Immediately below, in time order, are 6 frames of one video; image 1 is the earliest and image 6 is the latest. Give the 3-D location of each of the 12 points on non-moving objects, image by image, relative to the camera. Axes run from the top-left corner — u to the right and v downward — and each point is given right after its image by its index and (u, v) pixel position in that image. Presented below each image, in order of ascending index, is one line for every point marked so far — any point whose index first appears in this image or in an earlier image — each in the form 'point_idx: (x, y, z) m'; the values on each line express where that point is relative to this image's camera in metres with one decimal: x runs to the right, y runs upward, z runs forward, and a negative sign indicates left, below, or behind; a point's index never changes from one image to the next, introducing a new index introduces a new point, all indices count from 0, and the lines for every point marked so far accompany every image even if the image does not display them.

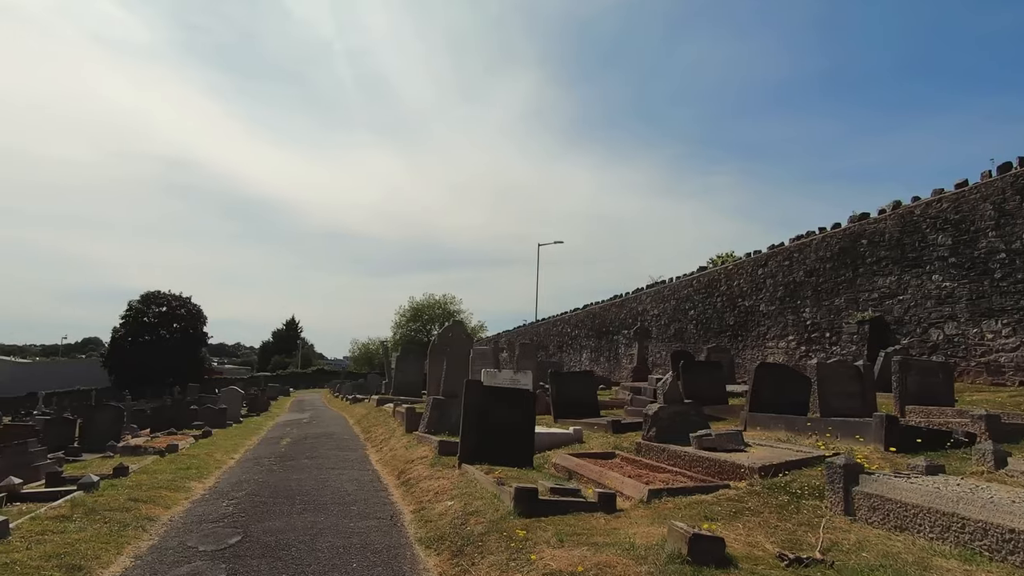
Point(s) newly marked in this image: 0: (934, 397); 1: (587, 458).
0: (+7.0, -1.8, +10.2) m
1: (+1.1, -2.5, +9.2) m
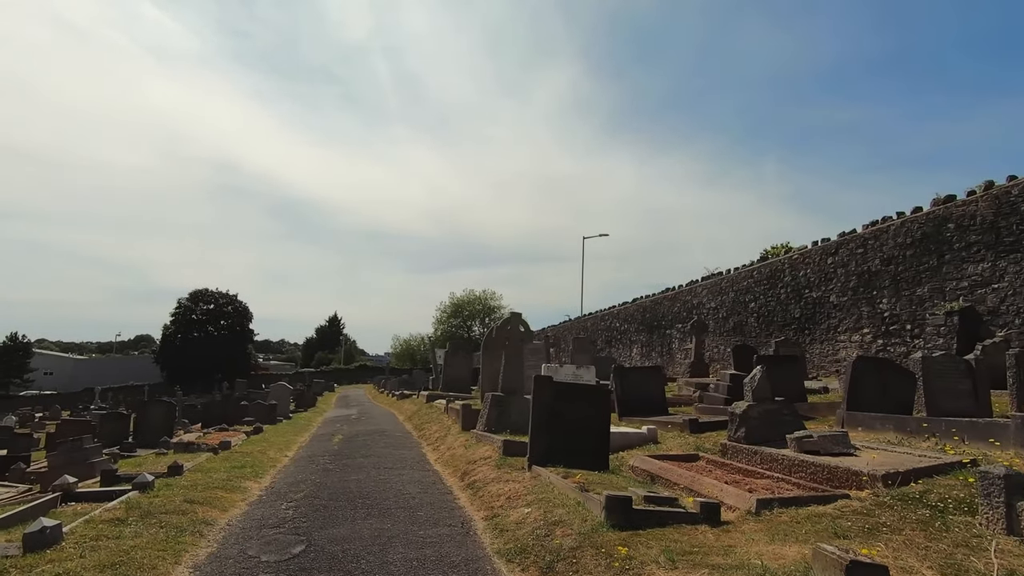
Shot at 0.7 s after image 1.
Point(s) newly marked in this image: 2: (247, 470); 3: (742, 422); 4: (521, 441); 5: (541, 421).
0: (+8.0, -1.6, +9.0) m
1: (+2.1, -2.4, +8.4) m
2: (-4.3, -2.9, +10.0) m
3: (+3.2, -1.9, +8.5) m
4: (+0.1, -2.4, +9.7) m
5: (+0.4, -1.8, +8.5) m
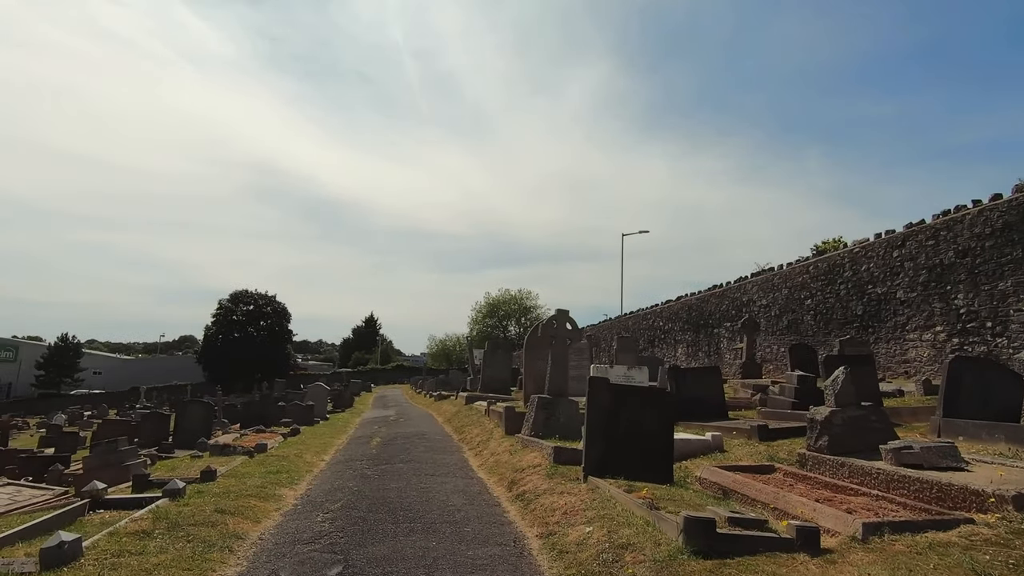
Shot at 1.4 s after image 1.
0: (+8.7, -1.4, +7.8) m
1: (+2.8, -2.3, +7.5) m
2: (-3.5, -2.9, +9.5) m
3: (+3.8, -1.8, +7.6) m
4: (+0.9, -2.3, +8.9) m
5: (+1.1, -1.7, +7.8) m
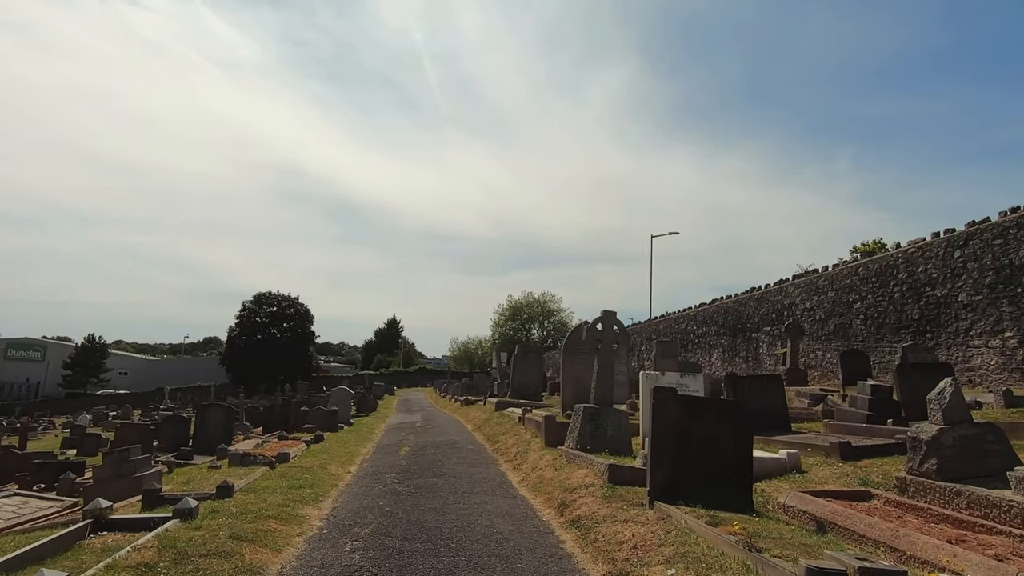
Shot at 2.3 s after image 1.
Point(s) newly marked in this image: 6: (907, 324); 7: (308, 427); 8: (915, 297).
0: (+9.3, -1.4, +6.6) m
1: (+3.4, -2.2, +6.5) m
2: (-2.9, -2.8, +8.6) m
3: (+4.4, -1.7, +6.5) m
4: (+1.5, -2.3, +7.9) m
5: (+1.7, -1.7, +6.8) m
6: (+11.9, -1.1, +18.9) m
7: (-5.6, -3.8, +16.8) m
8: (+12.0, -0.3, +18.7) m
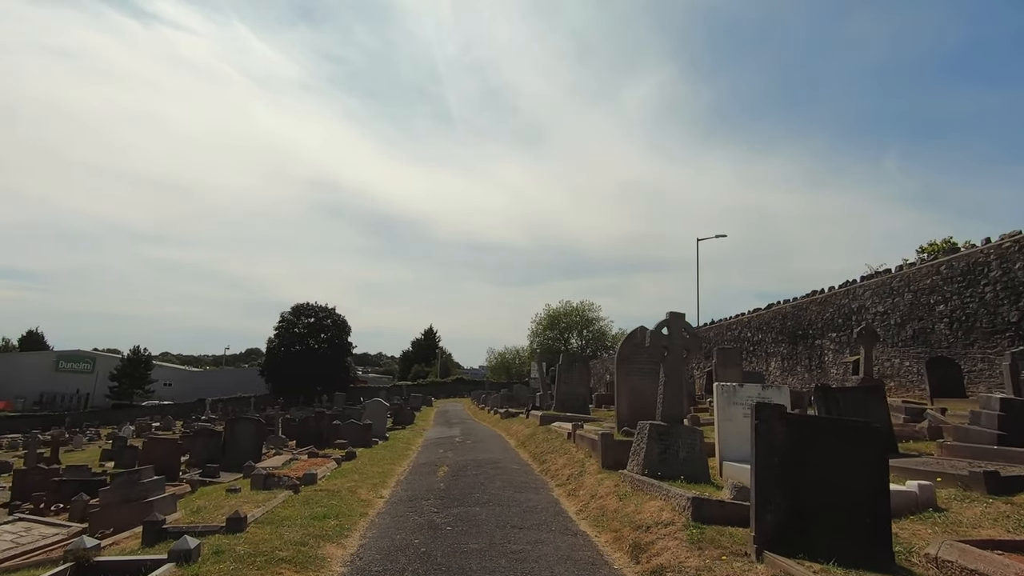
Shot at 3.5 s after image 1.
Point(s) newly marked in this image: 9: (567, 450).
0: (+9.8, -1.3, +4.7) m
1: (+3.9, -2.1, +4.9) m
2: (-2.2, -2.8, +7.4) m
3: (+5.0, -1.6, +4.9) m
4: (+2.2, -2.2, +6.4) m
5: (+2.2, -1.6, +5.3) m
6: (+13.2, -1.1, +16.8) m
7: (-4.4, -3.9, +15.8) m
8: (+13.3, -0.3, +16.6) m
9: (+1.0, -3.2, +12.4) m
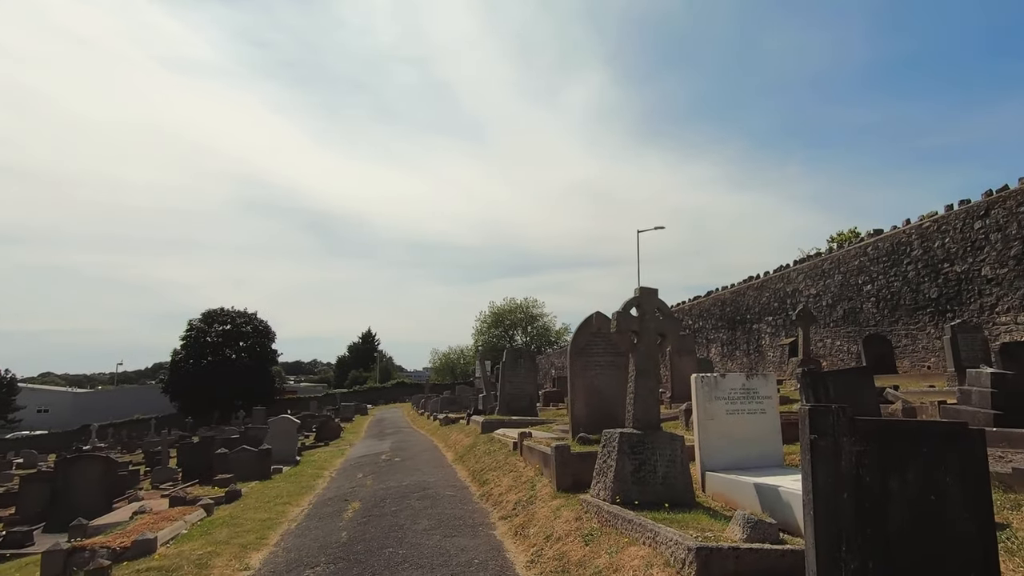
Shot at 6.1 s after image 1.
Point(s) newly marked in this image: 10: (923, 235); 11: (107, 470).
0: (+9.3, -0.5, +3.0) m
1: (+3.5, -1.6, +2.6) m
2: (-2.8, -2.6, +4.5) m
3: (+4.5, -1.1, +2.7) m
4: (+1.6, -1.8, +4.0) m
5: (+1.7, -1.2, +2.9) m
6: (+11.5, -0.2, +15.4) m
7: (-5.7, -3.8, +12.7) m
8: (+11.6, +0.7, +15.1) m
9: (-0.1, -2.8, +9.8) m
10: (+11.7, +1.9, +15.8) m
11: (-7.4, -3.4, +11.5) m
